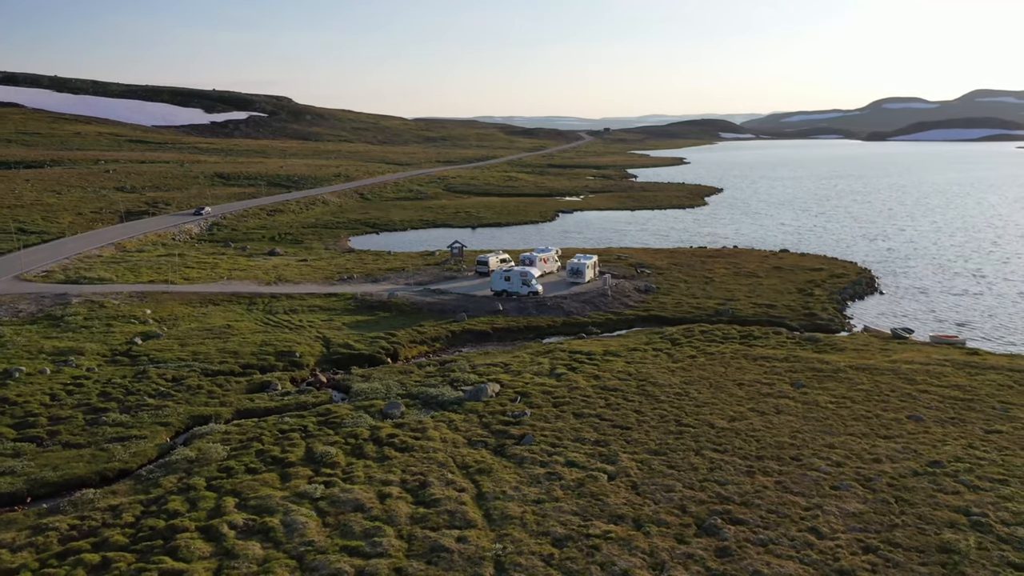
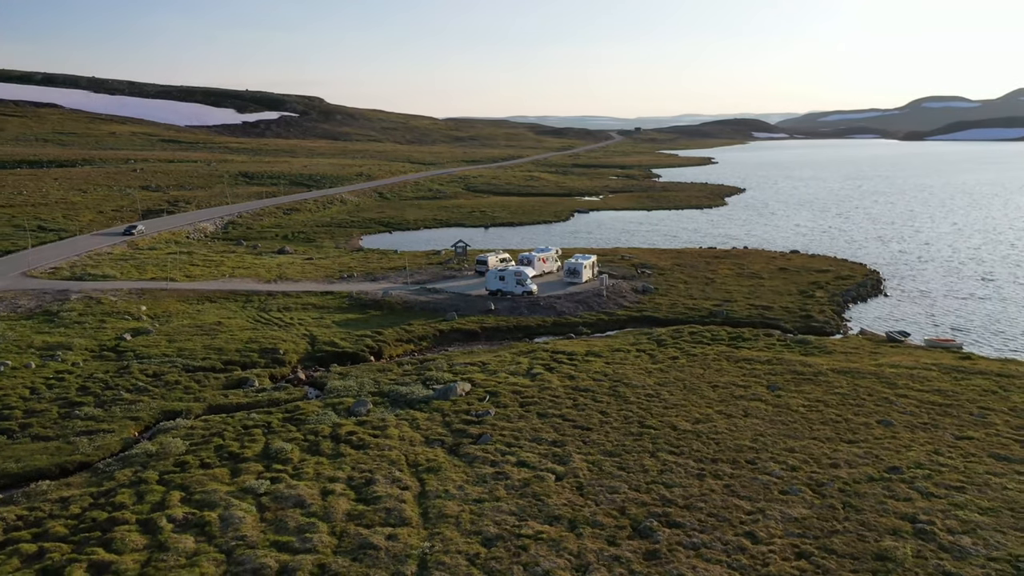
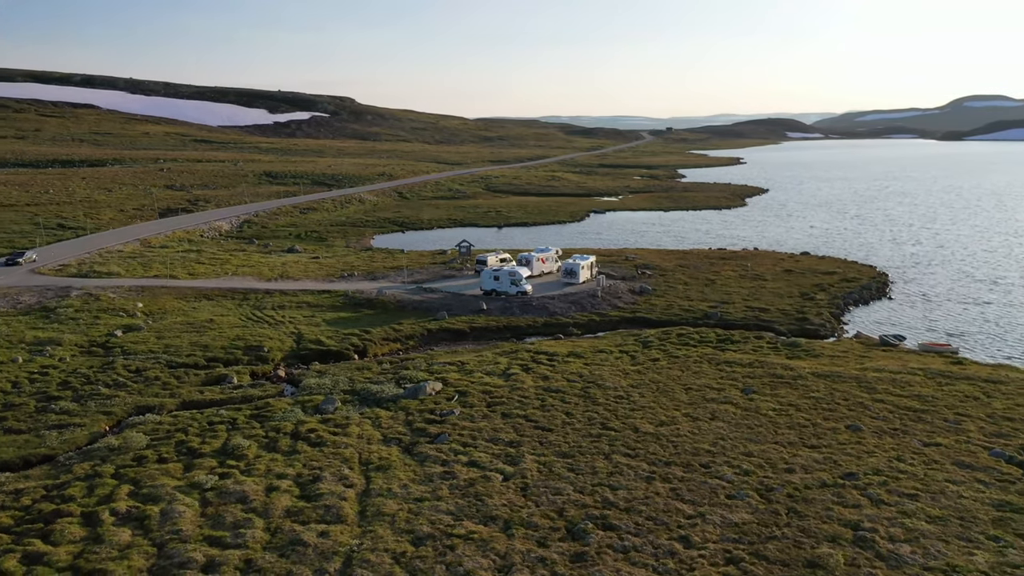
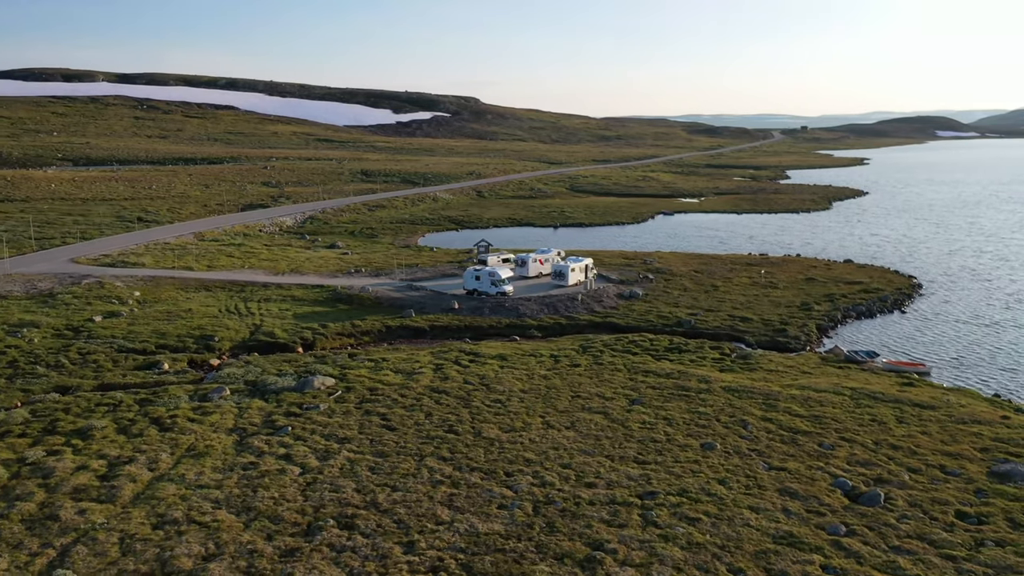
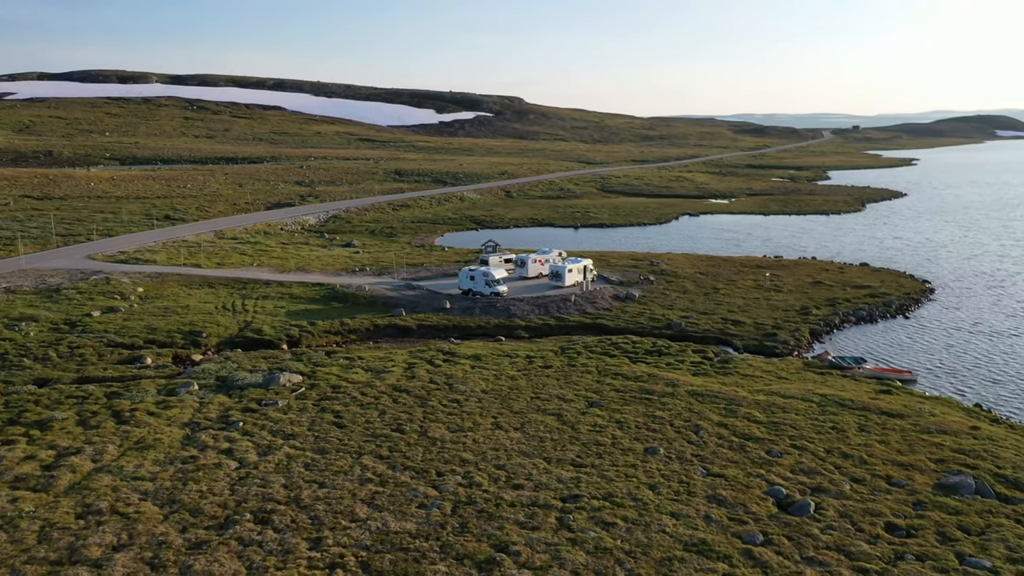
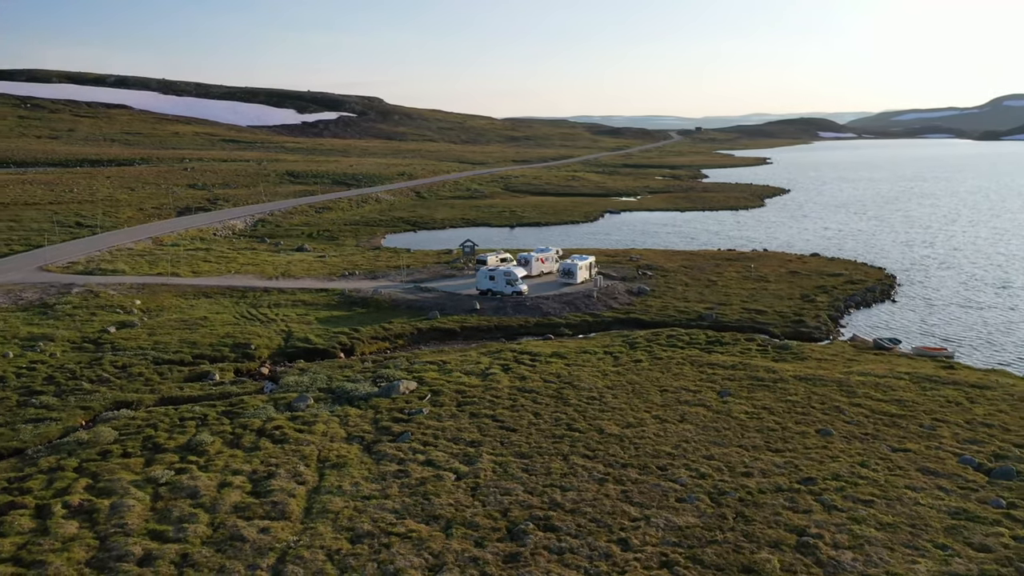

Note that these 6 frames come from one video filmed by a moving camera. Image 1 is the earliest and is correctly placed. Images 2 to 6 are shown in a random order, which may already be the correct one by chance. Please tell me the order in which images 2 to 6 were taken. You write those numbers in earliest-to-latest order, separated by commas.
2, 3, 6, 4, 5
